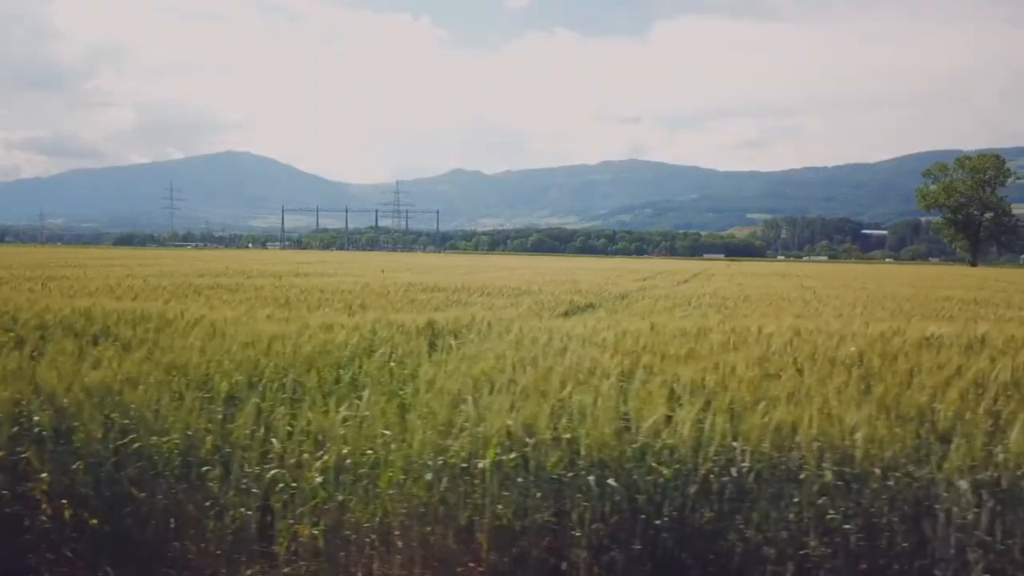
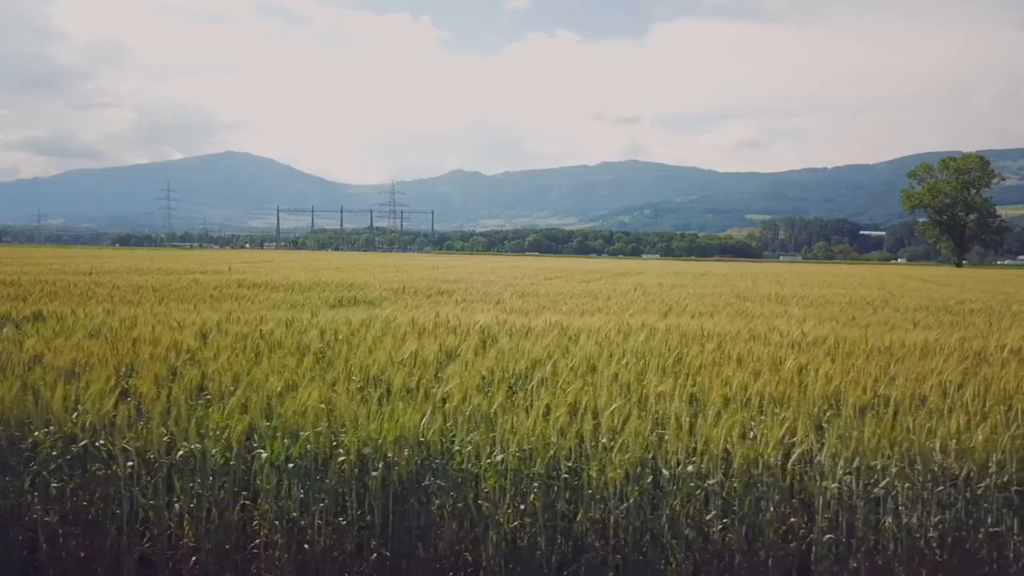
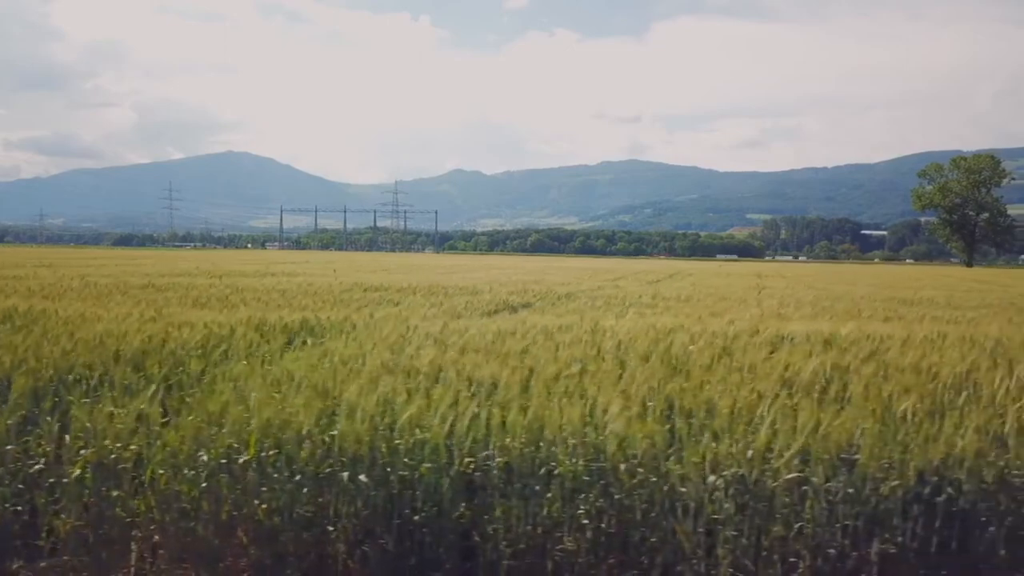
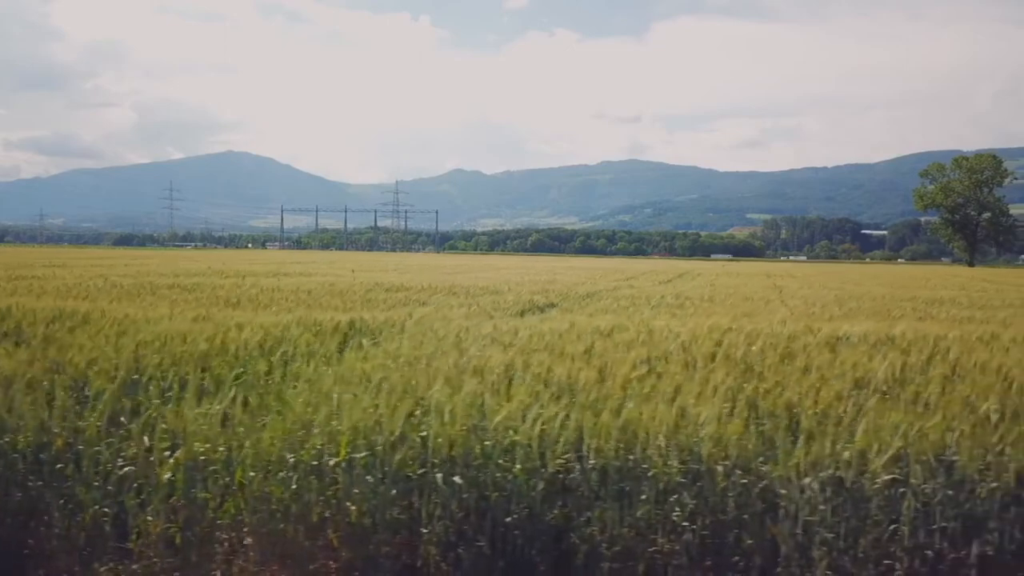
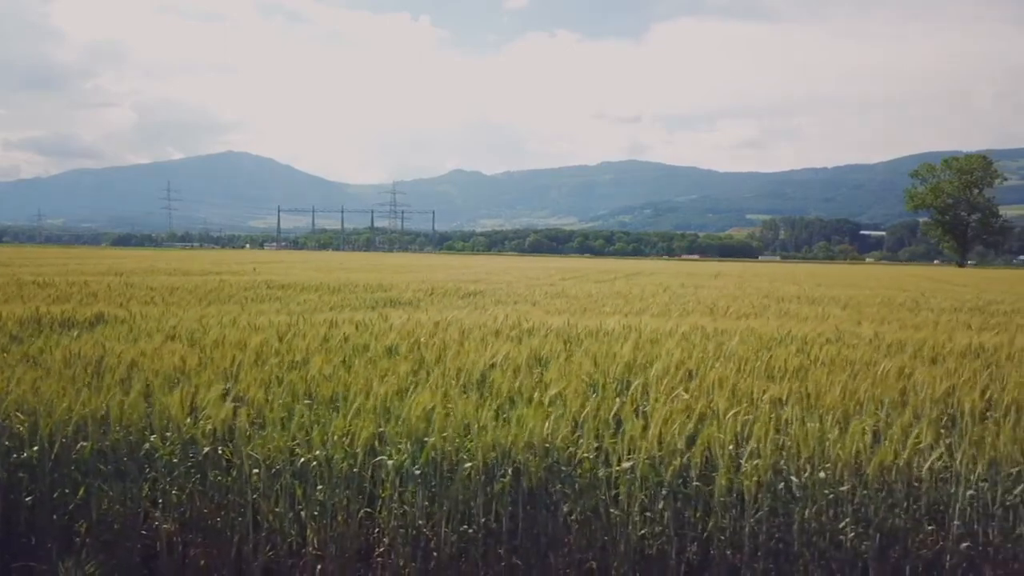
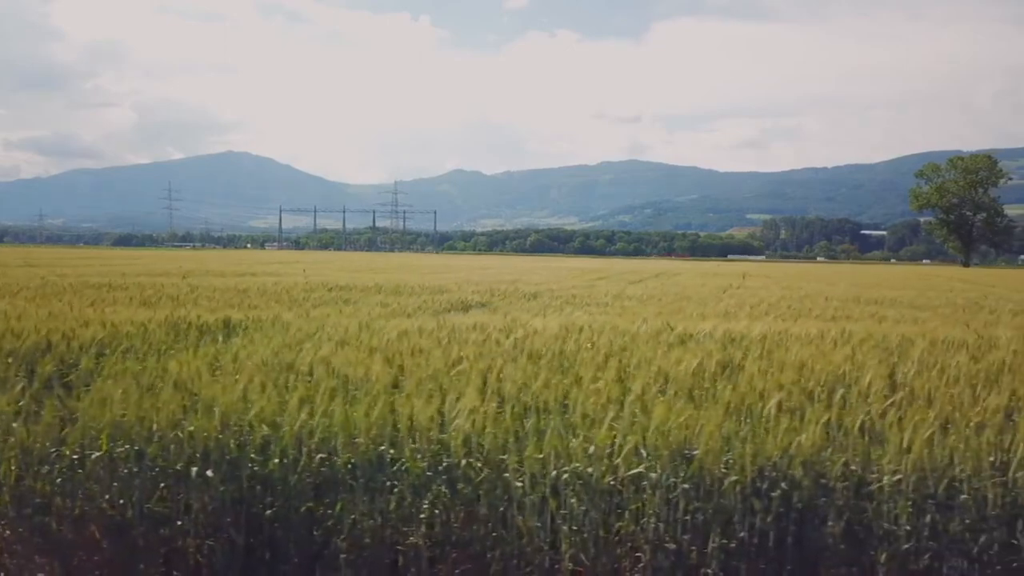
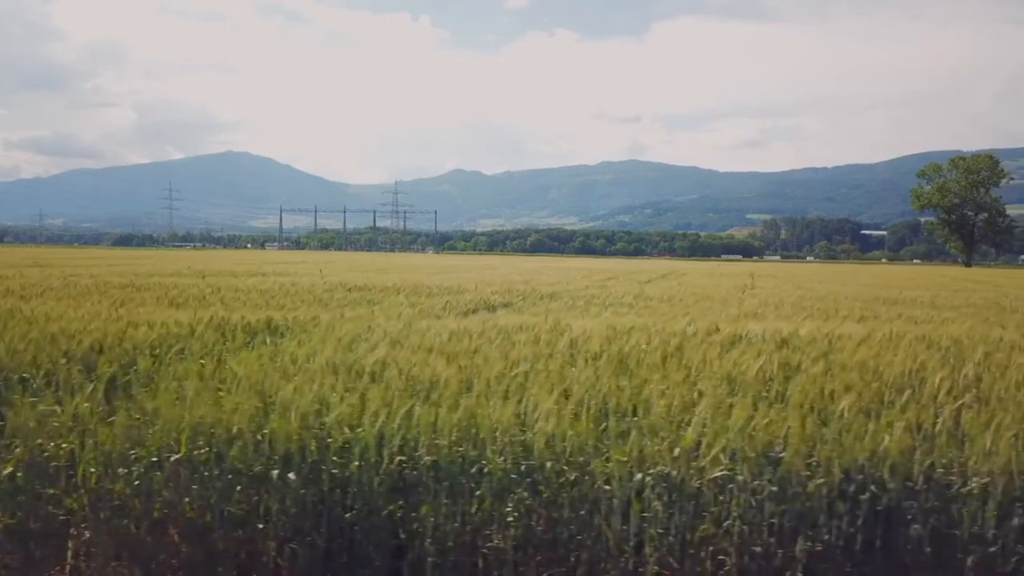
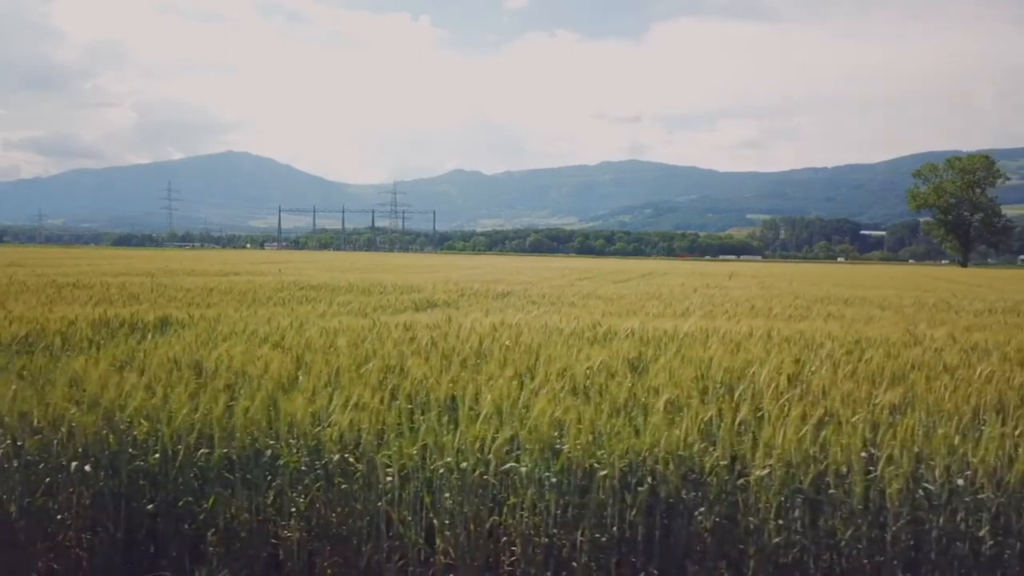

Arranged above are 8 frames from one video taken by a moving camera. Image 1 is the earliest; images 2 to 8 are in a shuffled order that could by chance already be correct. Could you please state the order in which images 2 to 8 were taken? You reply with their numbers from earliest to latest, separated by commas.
4, 3, 7, 6, 8, 5, 2
